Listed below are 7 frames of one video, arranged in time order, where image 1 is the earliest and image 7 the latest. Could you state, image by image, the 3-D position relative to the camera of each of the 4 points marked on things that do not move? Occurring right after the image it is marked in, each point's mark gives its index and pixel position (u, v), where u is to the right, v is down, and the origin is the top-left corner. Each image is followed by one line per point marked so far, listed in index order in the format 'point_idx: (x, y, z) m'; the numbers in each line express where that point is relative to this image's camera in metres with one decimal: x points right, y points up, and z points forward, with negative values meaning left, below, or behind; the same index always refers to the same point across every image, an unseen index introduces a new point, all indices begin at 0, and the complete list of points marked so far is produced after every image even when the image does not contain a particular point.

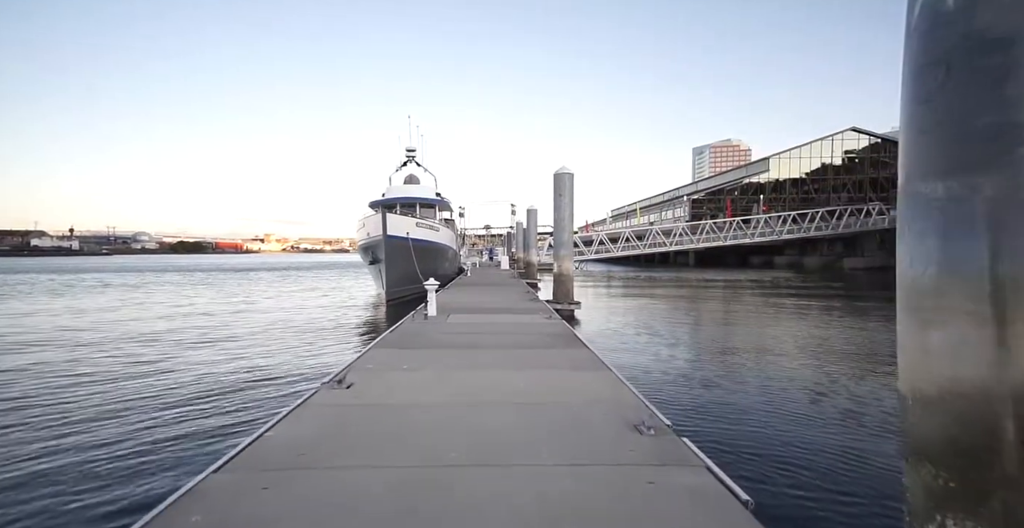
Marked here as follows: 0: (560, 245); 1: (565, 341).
0: (+1.6, +0.6, +14.2) m
1: (+0.9, -1.3, +7.3) m
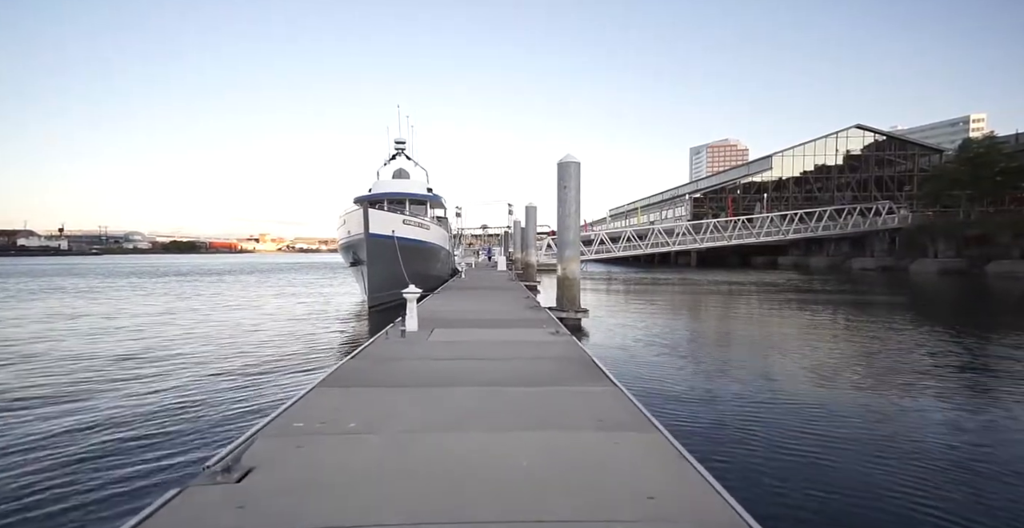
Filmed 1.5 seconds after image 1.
0: (+1.5, +0.5, +12.4) m
1: (+0.8, -1.4, +5.5) m
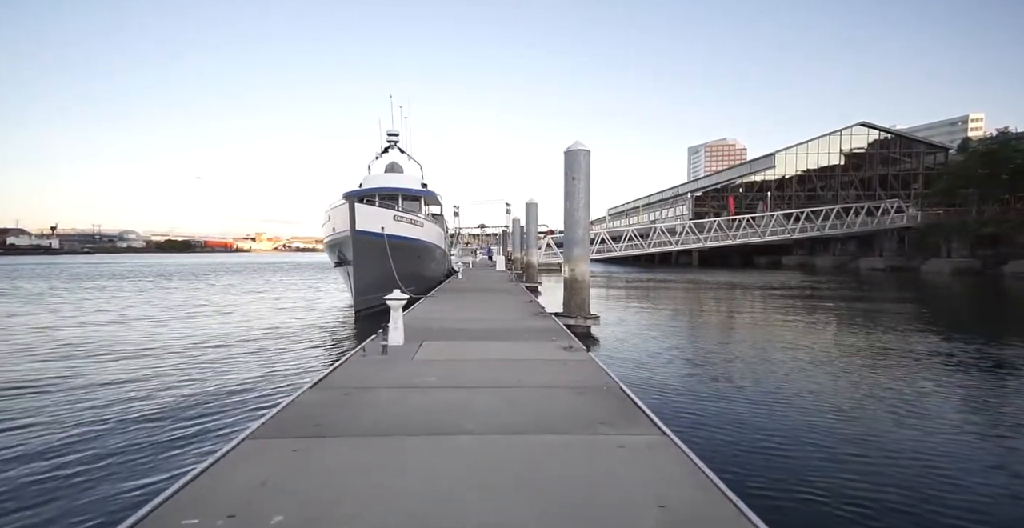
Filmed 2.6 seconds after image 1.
0: (+1.5, +0.5, +11.1) m
1: (+0.9, -1.4, +4.2) m
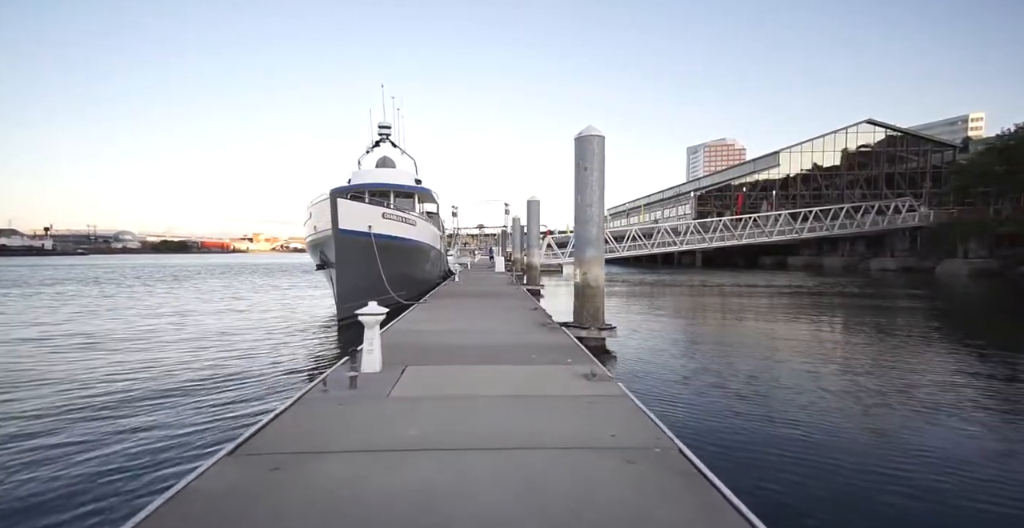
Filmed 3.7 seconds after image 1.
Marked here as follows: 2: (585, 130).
0: (+1.6, +0.4, +9.6) m
1: (+1.0, -1.4, +2.7) m
2: (+1.6, +2.9, +9.6) m
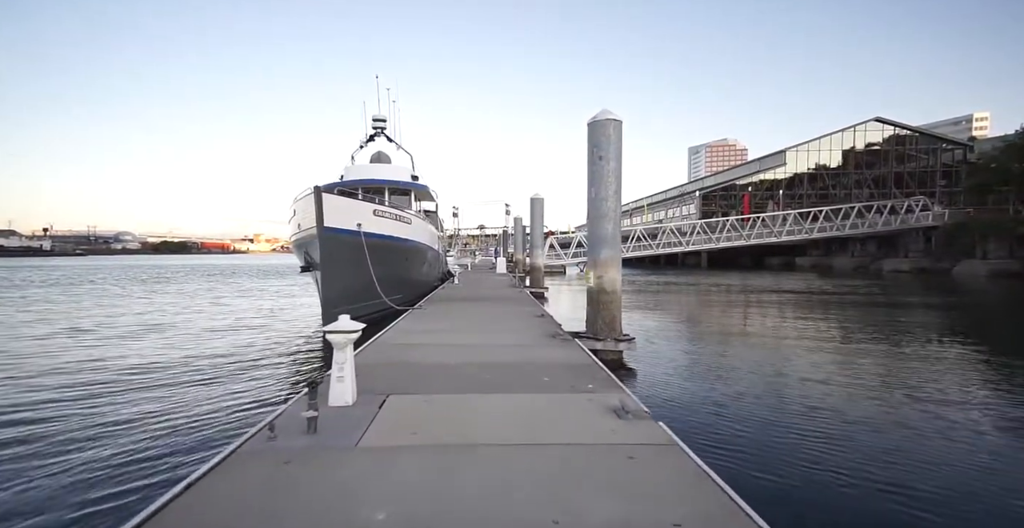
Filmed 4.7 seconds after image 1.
0: (+1.7, +0.4, +8.4) m
1: (+1.1, -1.5, +1.5) m
2: (+1.7, +2.9, +8.4) m
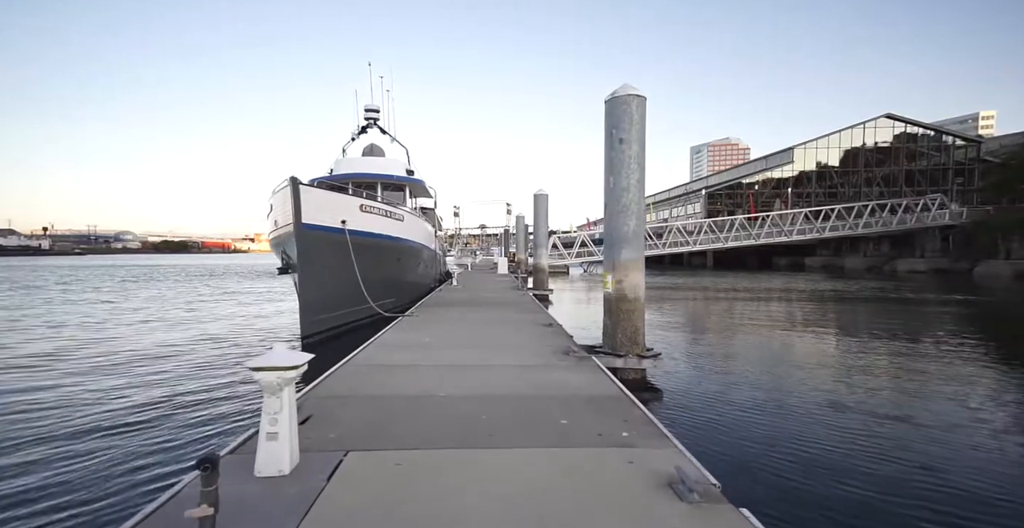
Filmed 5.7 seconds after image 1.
0: (+1.8, +0.4, +7.1) m
1: (+1.1, -1.5, +0.3) m
2: (+1.7, +2.8, +7.1) m
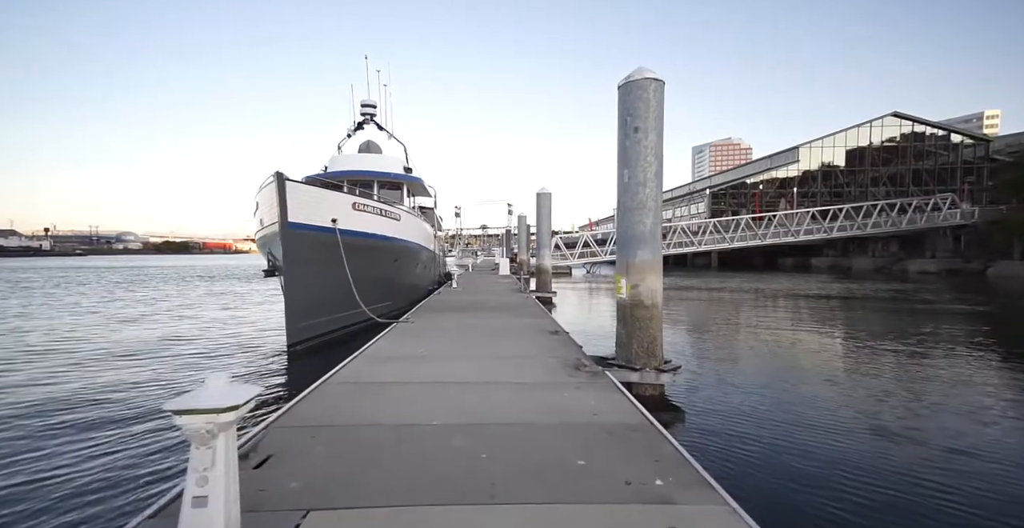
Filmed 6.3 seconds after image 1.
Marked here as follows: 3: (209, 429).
0: (+1.8, +0.3, +6.4) m
1: (+1.2, -1.5, -0.5) m
2: (+1.8, +2.8, +6.4) m
3: (-1.5, -0.8, +2.2) m
